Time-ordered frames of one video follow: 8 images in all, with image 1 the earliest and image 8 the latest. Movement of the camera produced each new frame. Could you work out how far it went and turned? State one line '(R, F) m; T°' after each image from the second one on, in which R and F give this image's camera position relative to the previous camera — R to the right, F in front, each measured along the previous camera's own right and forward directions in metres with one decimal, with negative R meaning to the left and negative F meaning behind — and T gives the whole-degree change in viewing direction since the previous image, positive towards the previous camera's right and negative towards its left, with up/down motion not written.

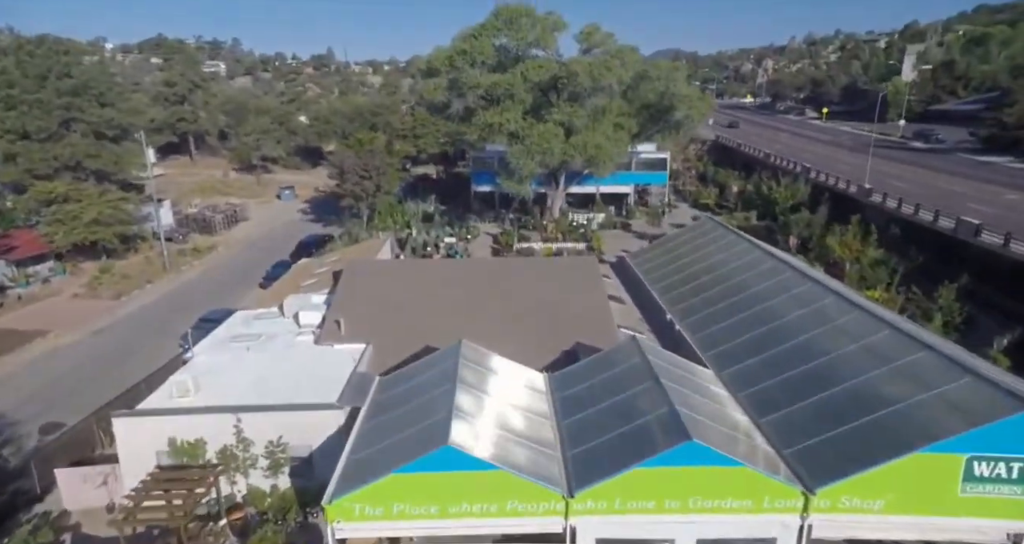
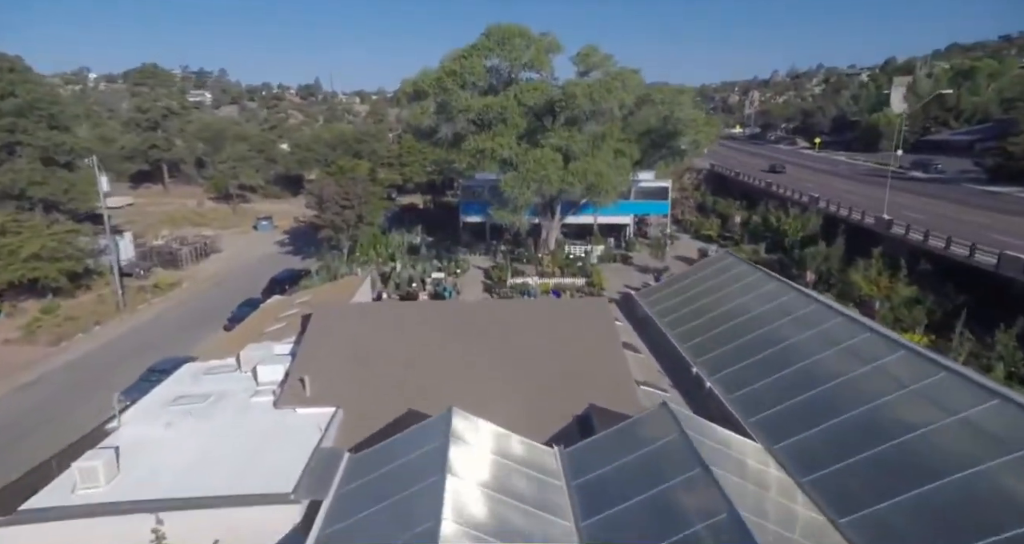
(-0.3, +2.6) m; +1°
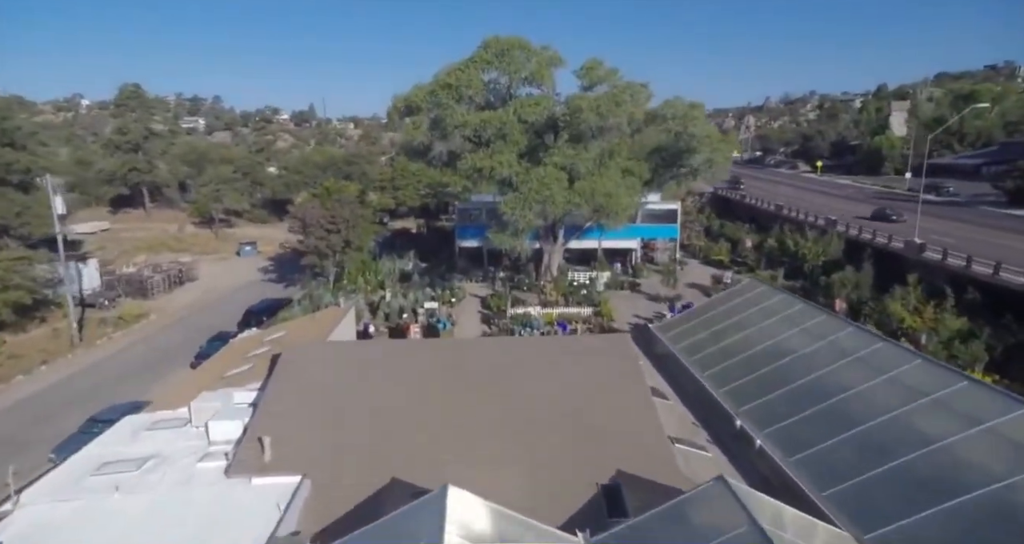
(-0.2, +2.4) m; 0°
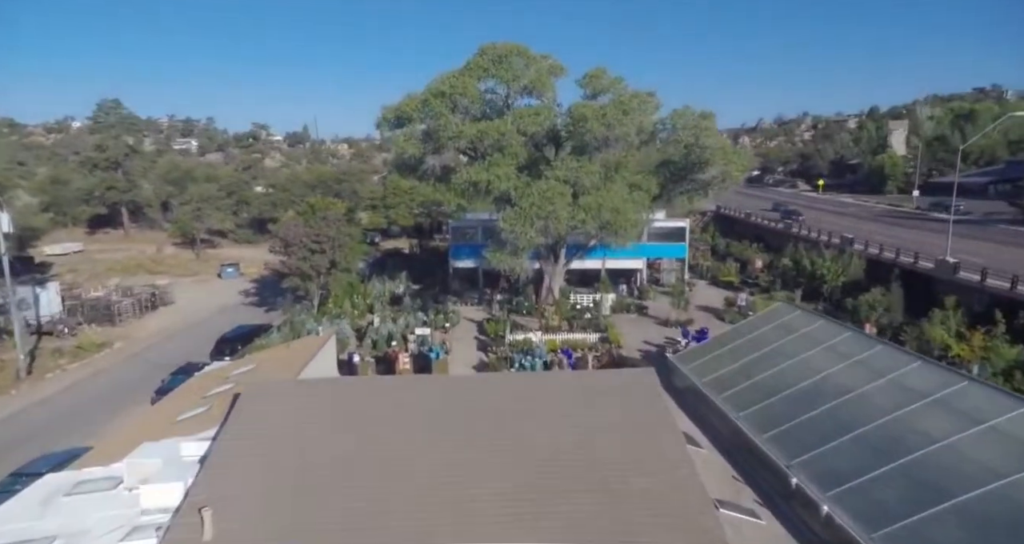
(-0.2, +2.2) m; 0°
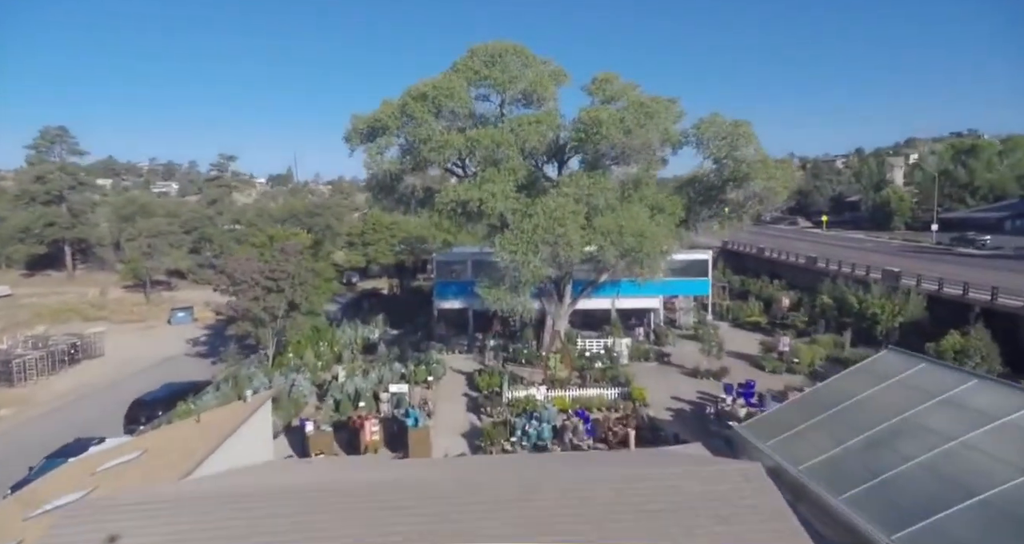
(-0.3, +4.8) m; +1°
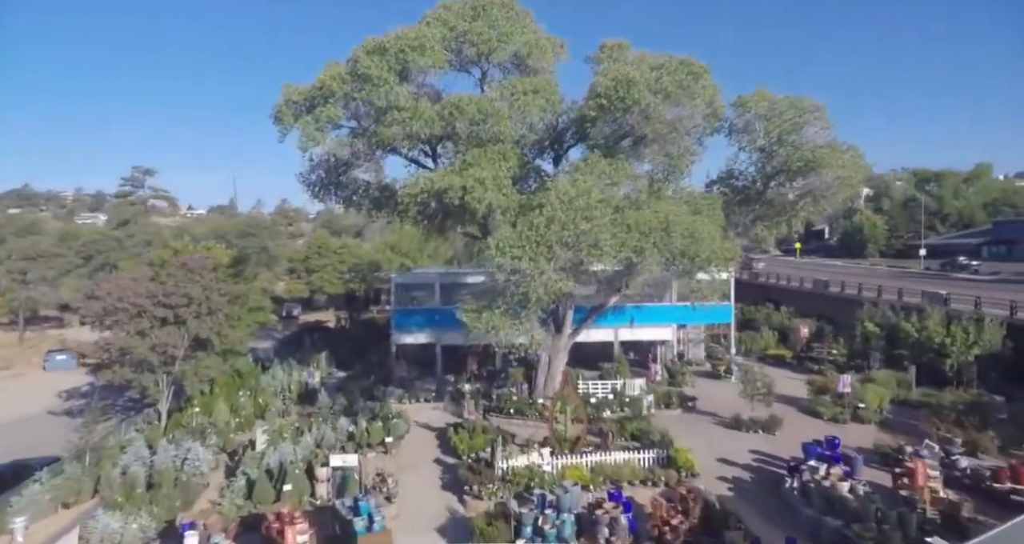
(-0.9, +5.7) m; +4°
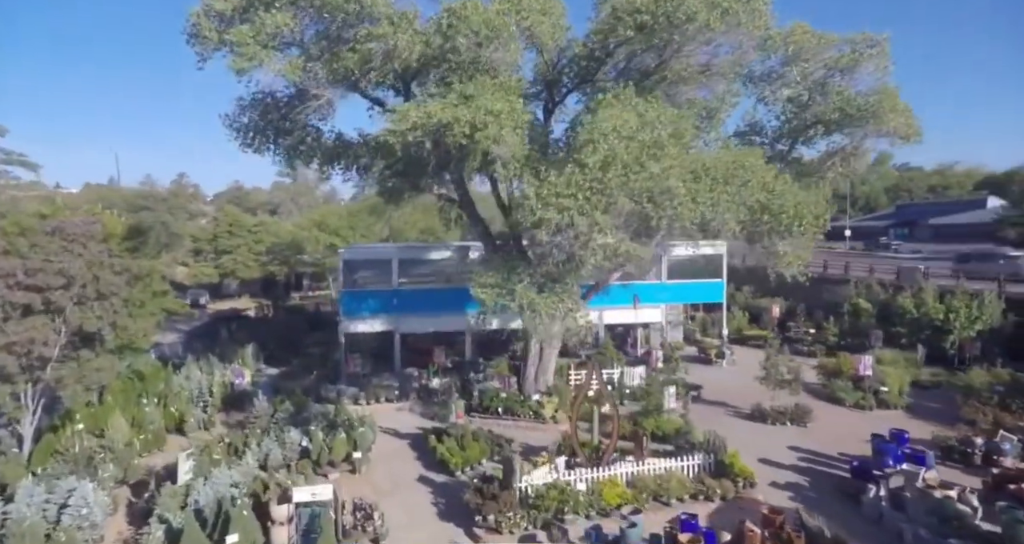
(-1.9, +3.4) m; +8°
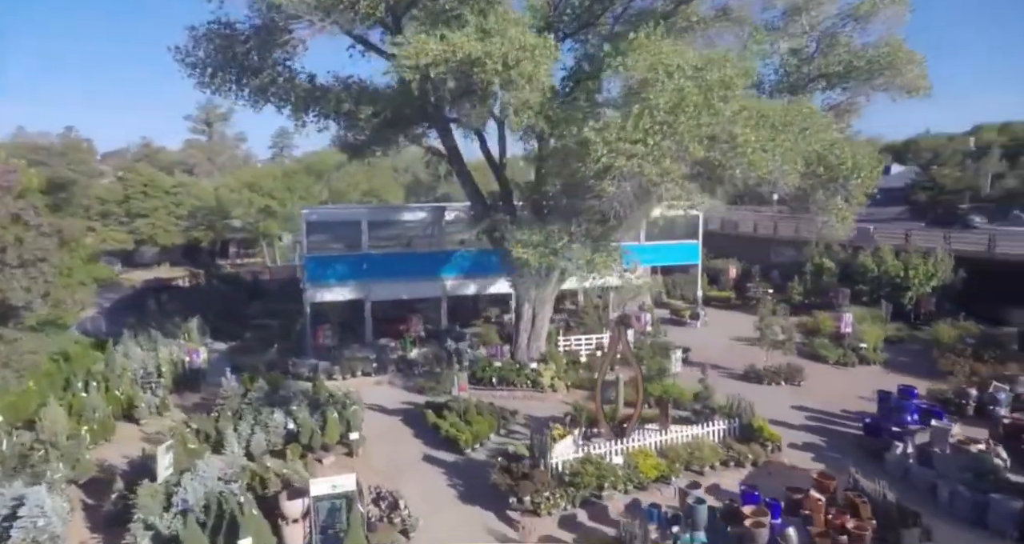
(-1.7, +1.2) m; +7°
